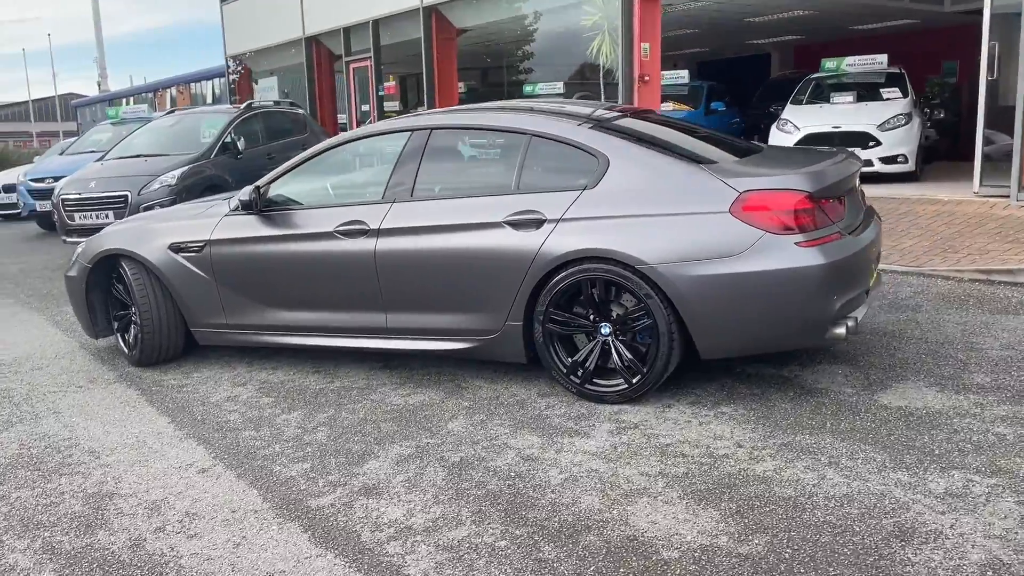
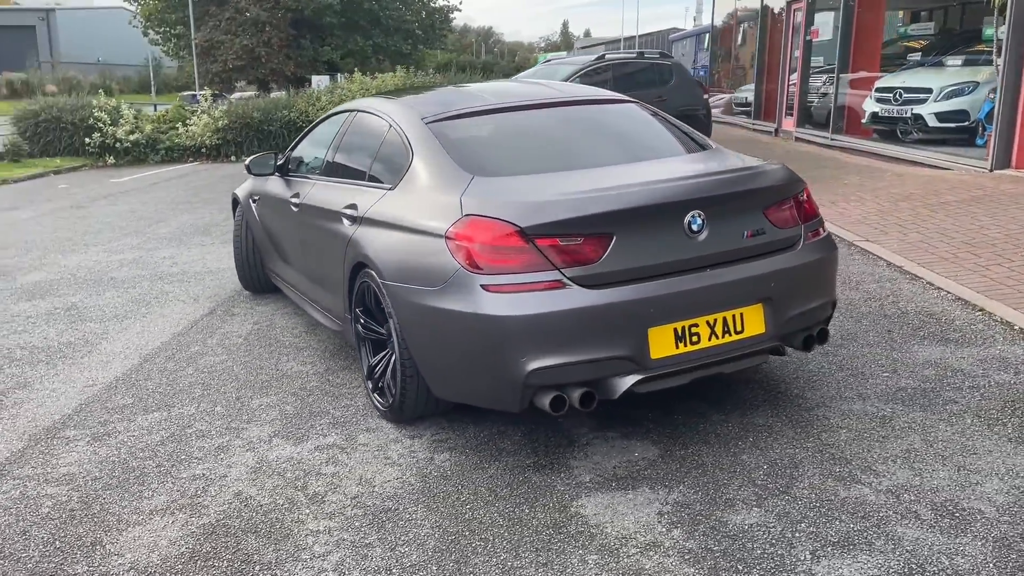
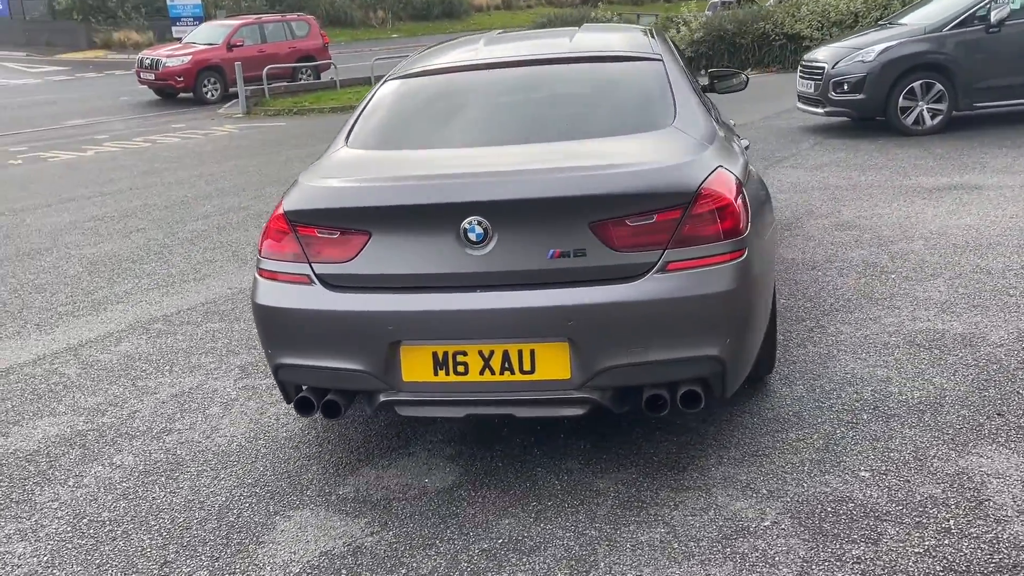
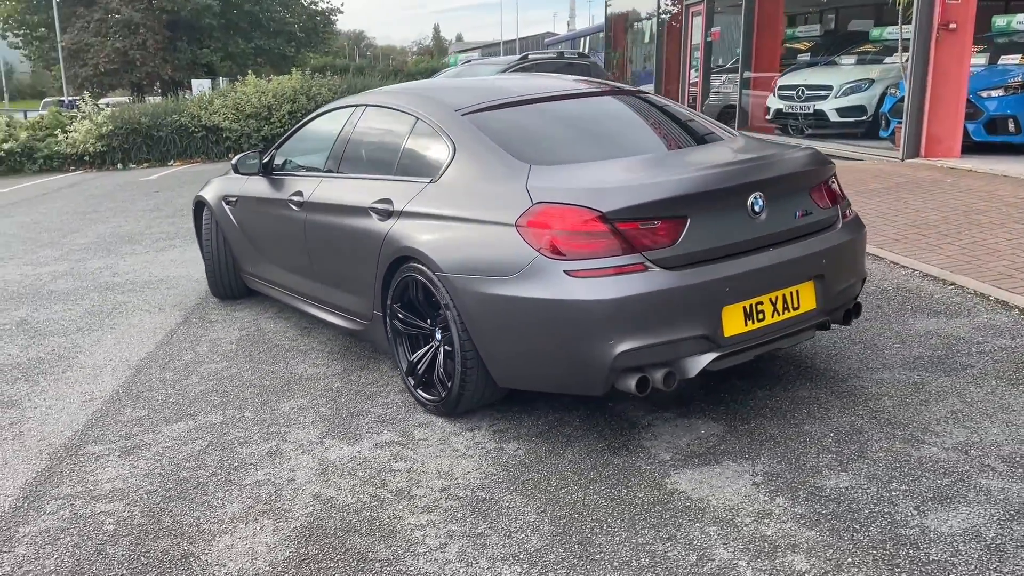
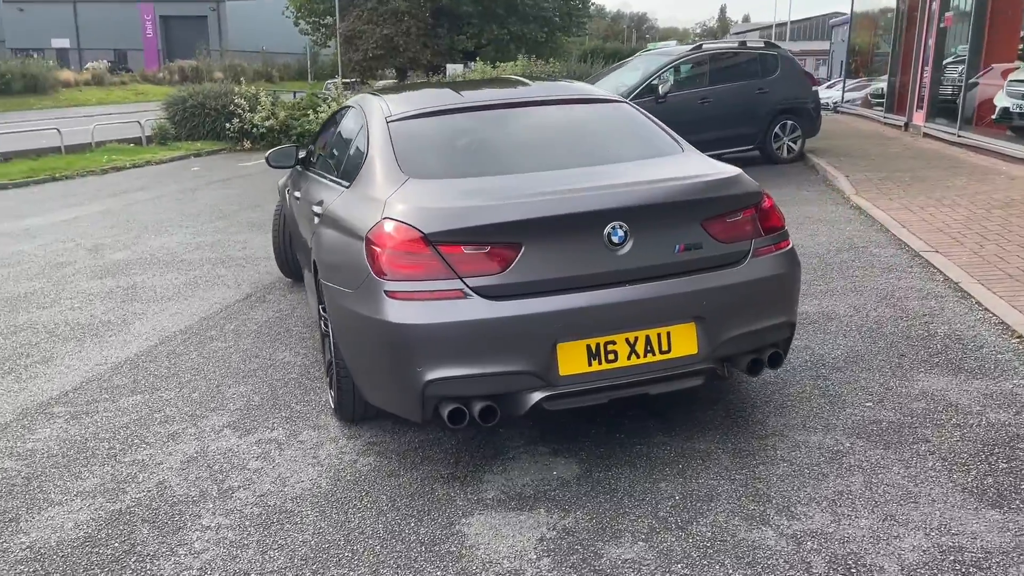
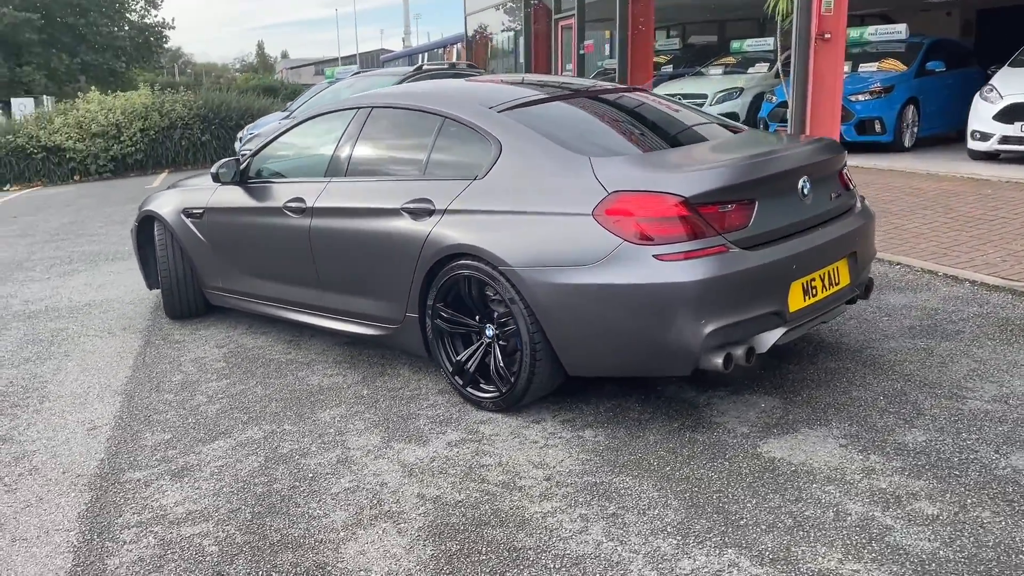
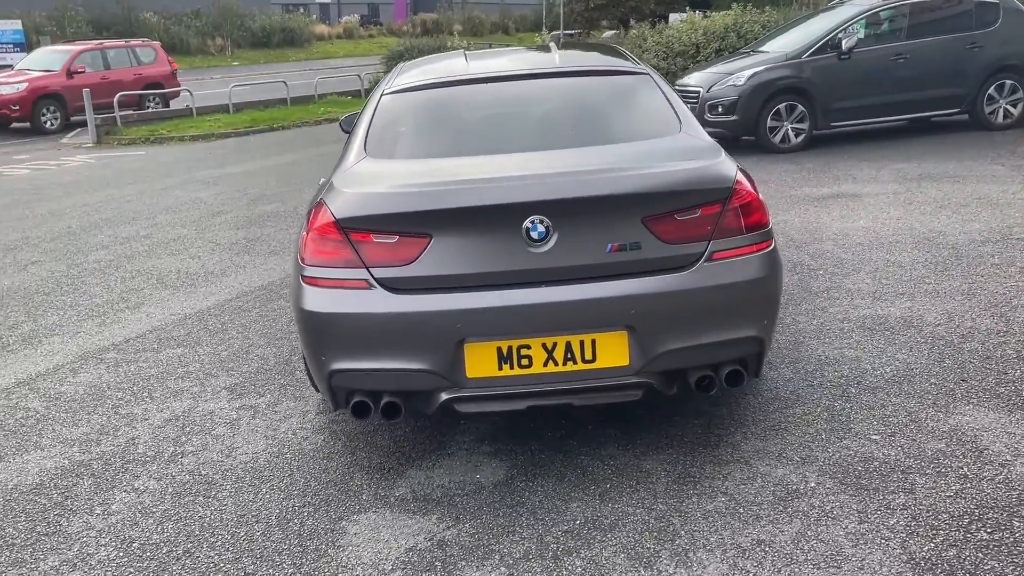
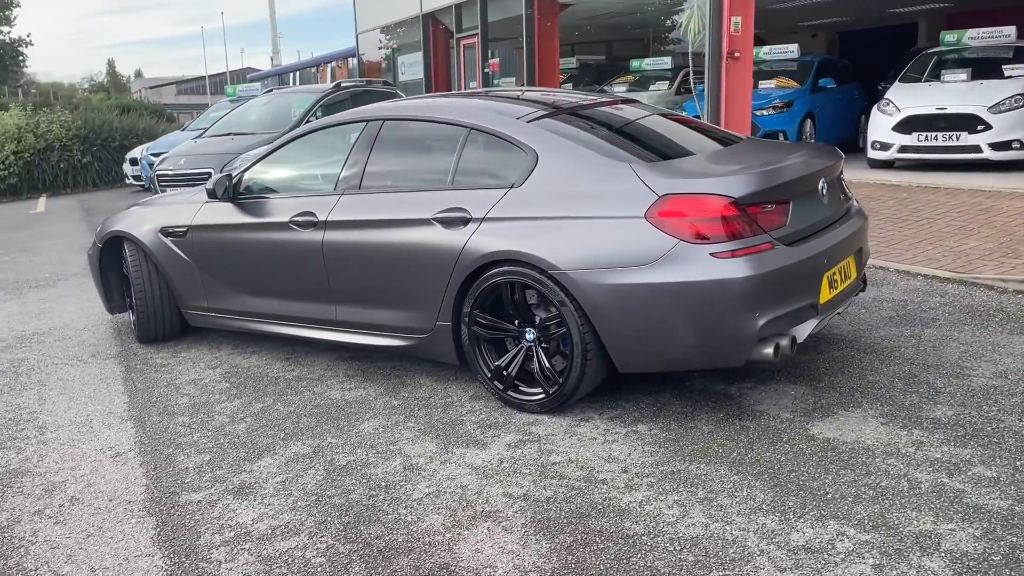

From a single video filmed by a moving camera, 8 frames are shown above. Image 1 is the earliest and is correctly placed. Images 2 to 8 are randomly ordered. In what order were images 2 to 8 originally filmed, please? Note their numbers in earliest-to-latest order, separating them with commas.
8, 6, 4, 2, 5, 7, 3
